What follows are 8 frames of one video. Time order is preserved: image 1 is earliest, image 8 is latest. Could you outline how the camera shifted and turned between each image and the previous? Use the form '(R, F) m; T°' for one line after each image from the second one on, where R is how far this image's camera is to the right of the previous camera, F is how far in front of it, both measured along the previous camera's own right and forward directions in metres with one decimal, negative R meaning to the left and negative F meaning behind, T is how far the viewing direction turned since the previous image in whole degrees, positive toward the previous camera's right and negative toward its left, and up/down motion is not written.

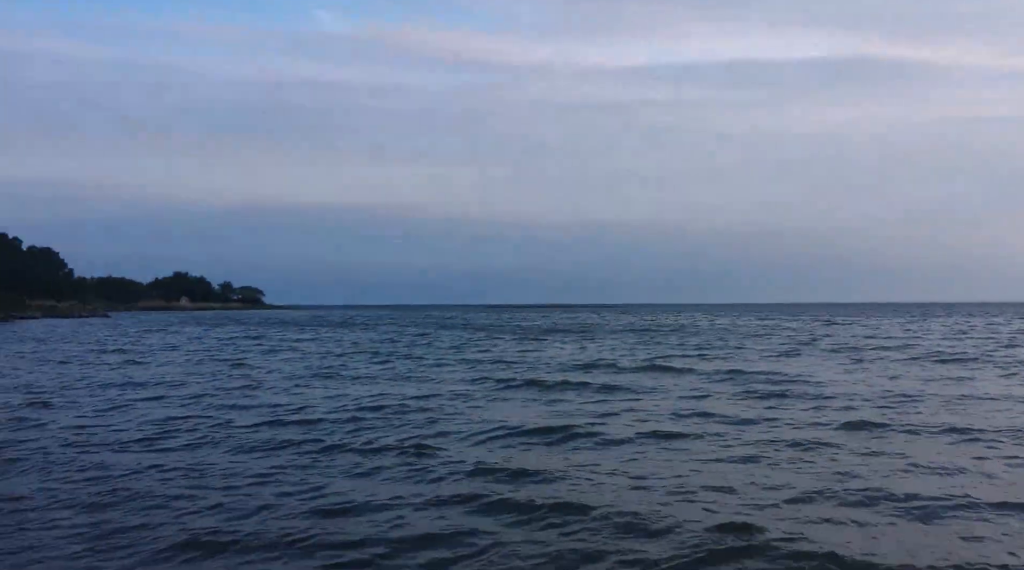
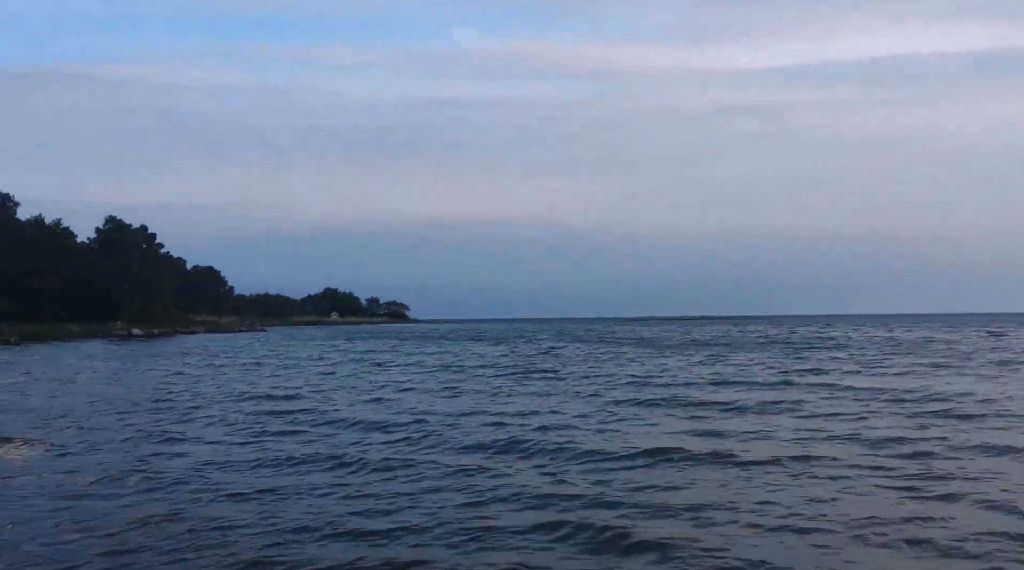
(-0.1, +0.4) m; -7°
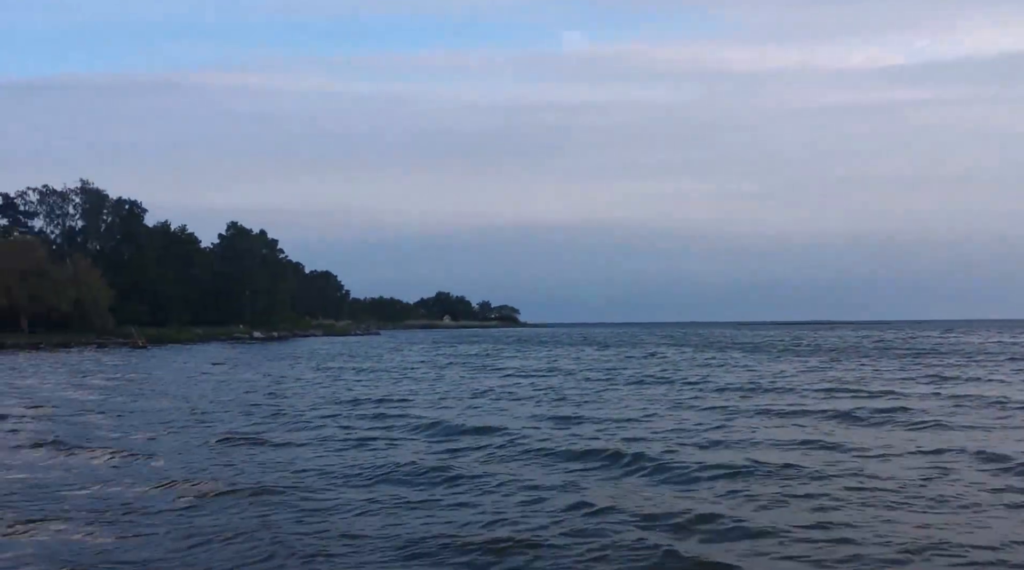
(-0.1, +0.2) m; -6°
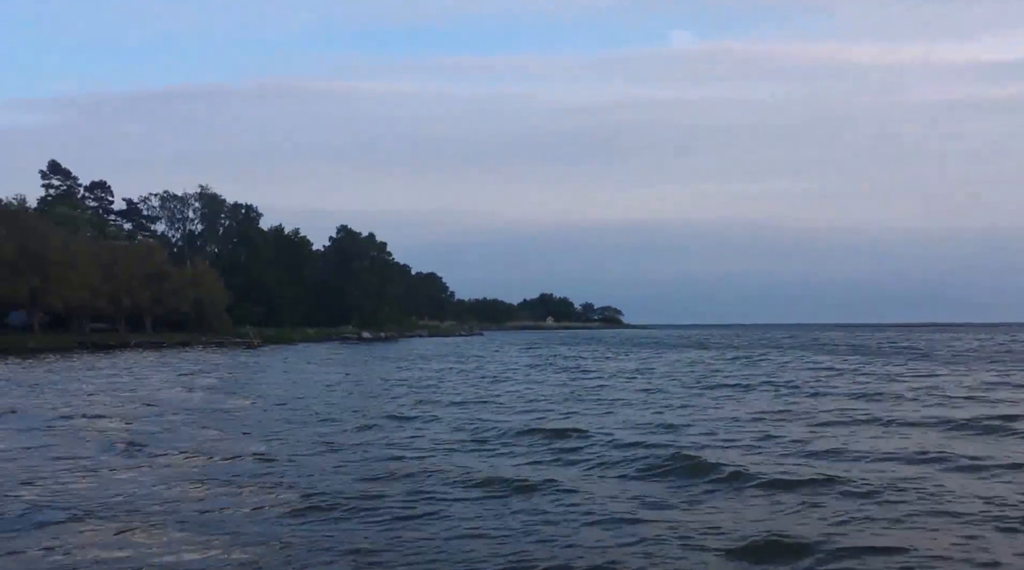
(-0.1, -0.1) m; -5°
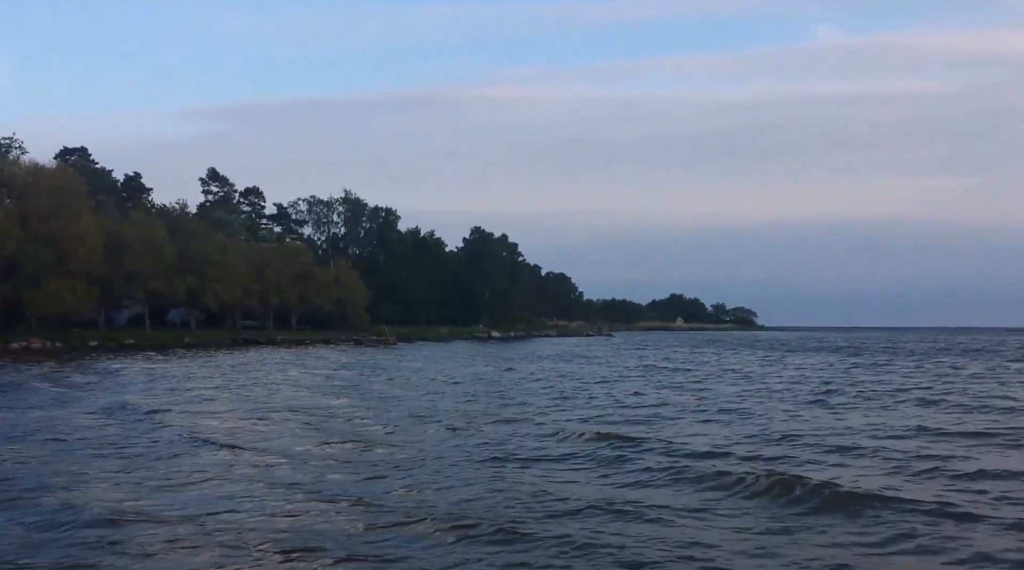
(0.0, -0.8) m; -6°
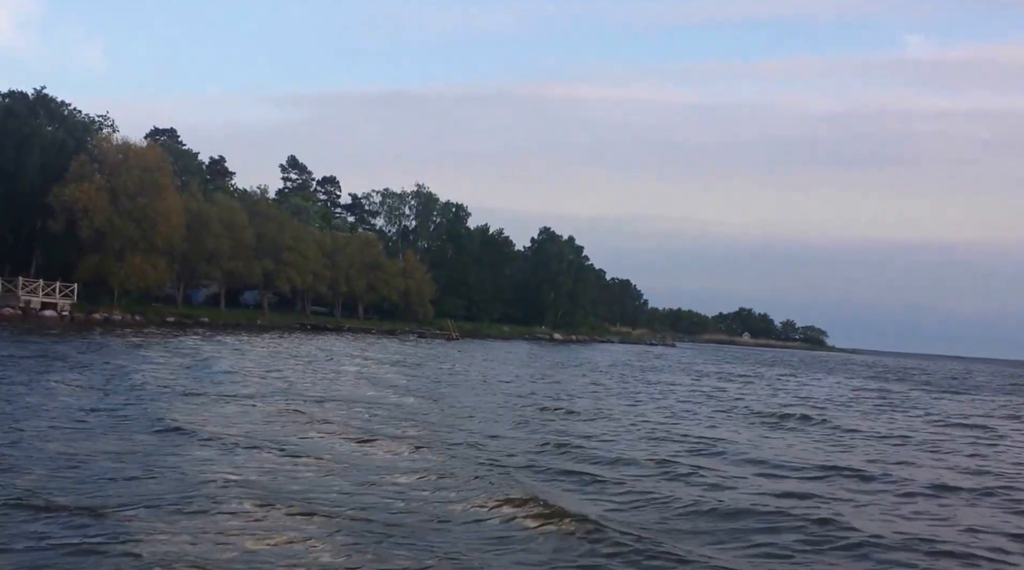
(0.0, -0.5) m; -3°
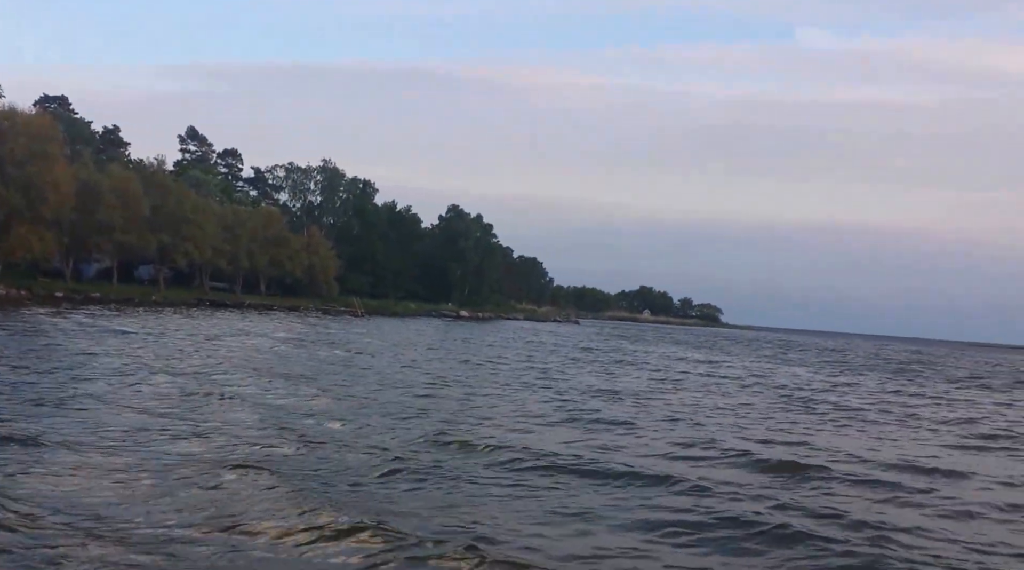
(0.0, +0.5) m; +5°
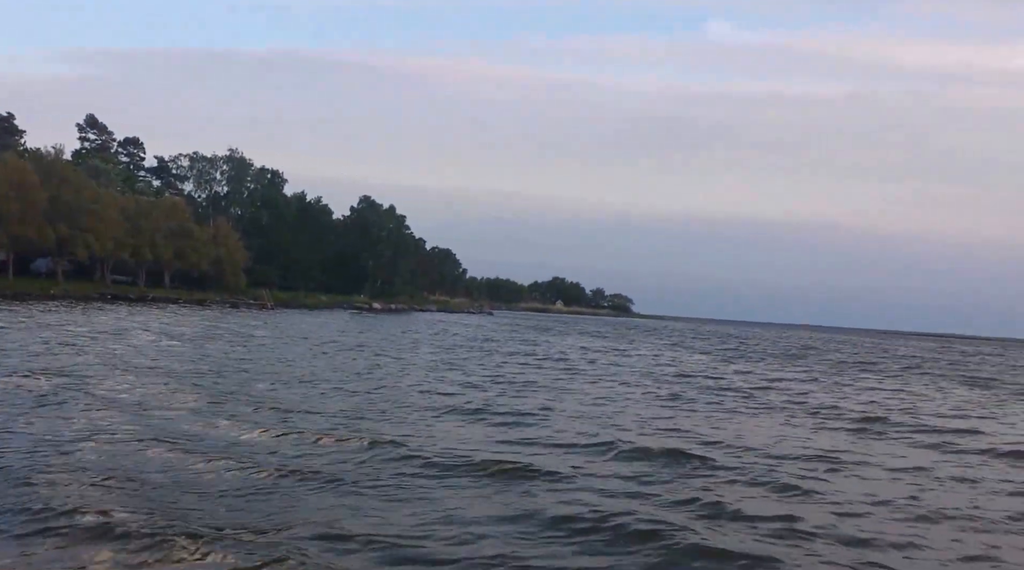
(0.0, +0.2) m; +4°
